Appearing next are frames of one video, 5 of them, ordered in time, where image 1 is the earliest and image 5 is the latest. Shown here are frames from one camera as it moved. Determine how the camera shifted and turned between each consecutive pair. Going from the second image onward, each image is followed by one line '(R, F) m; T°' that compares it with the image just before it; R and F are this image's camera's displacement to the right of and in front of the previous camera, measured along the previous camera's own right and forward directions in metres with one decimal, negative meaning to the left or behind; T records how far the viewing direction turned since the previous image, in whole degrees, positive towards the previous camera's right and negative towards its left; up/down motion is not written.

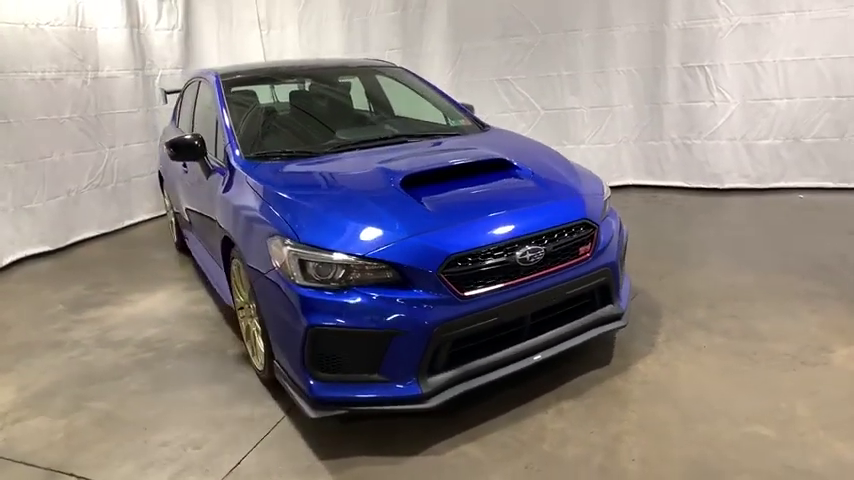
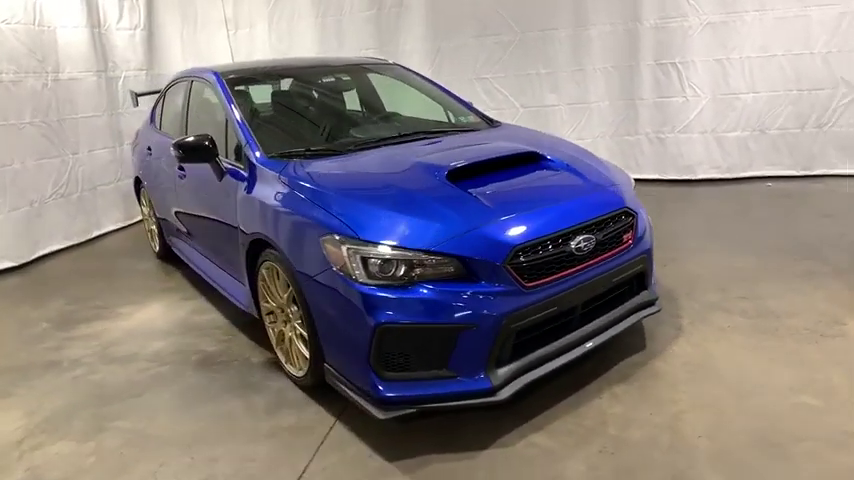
(-0.5, 0.0) m; +6°
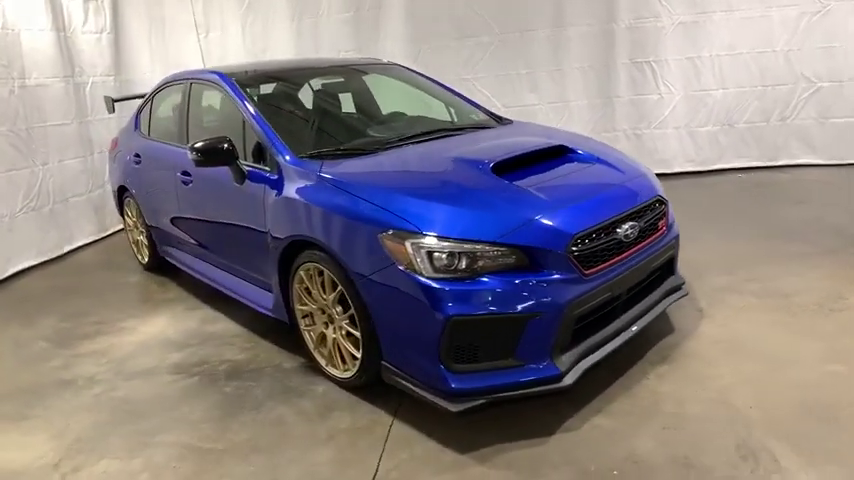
(-0.4, 0.0) m; +5°
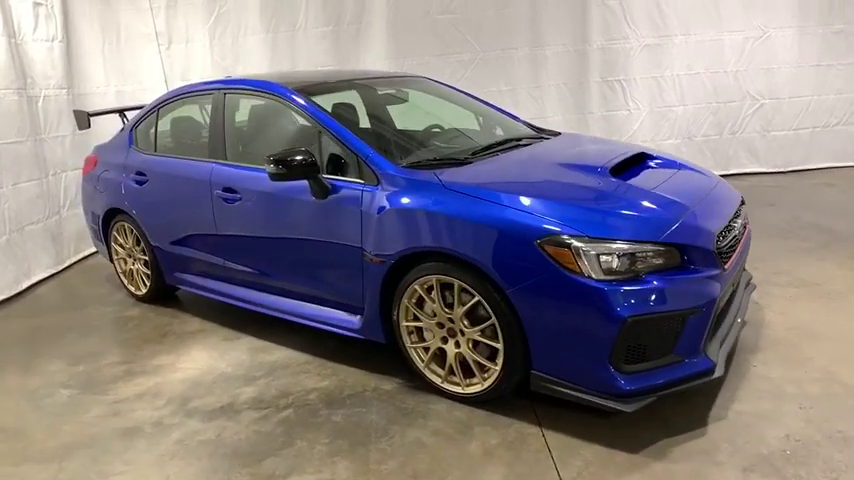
(-1.0, +0.1) m; +11°
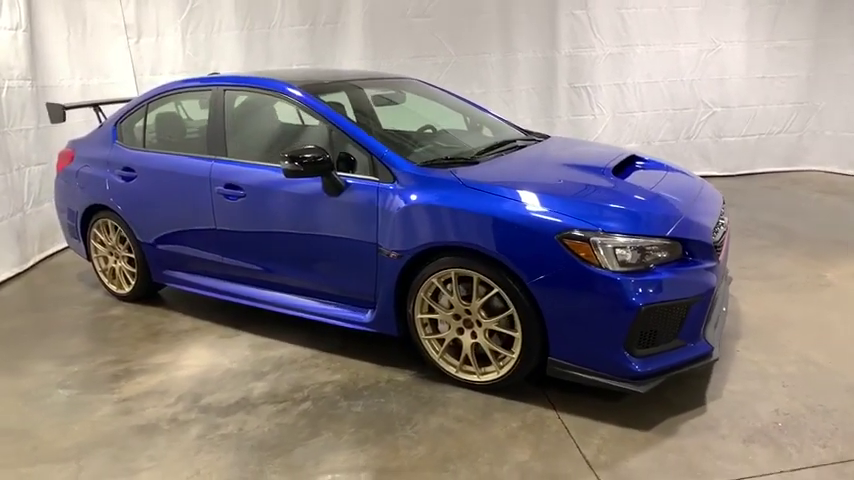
(-0.3, -0.1) m; +6°
